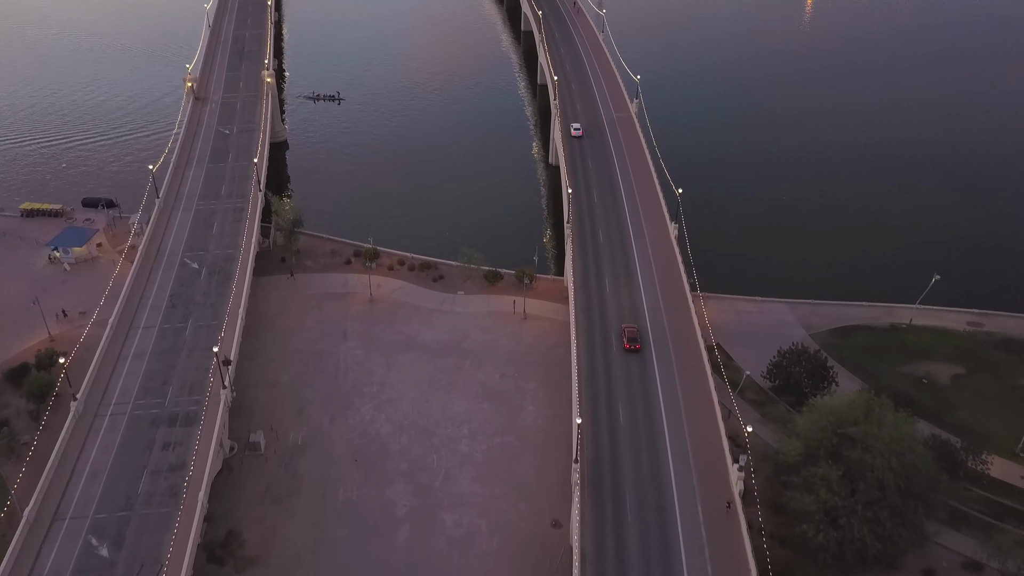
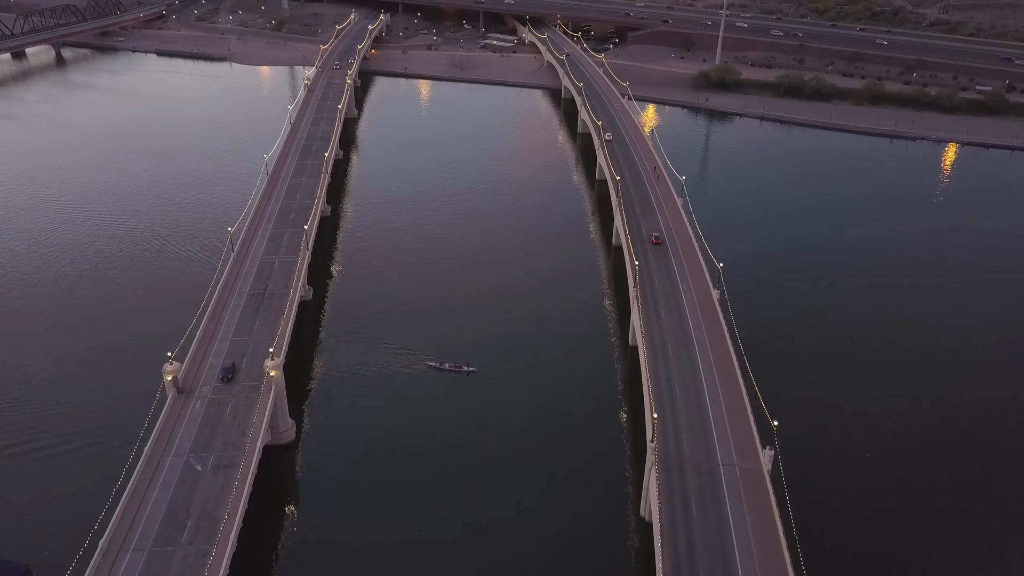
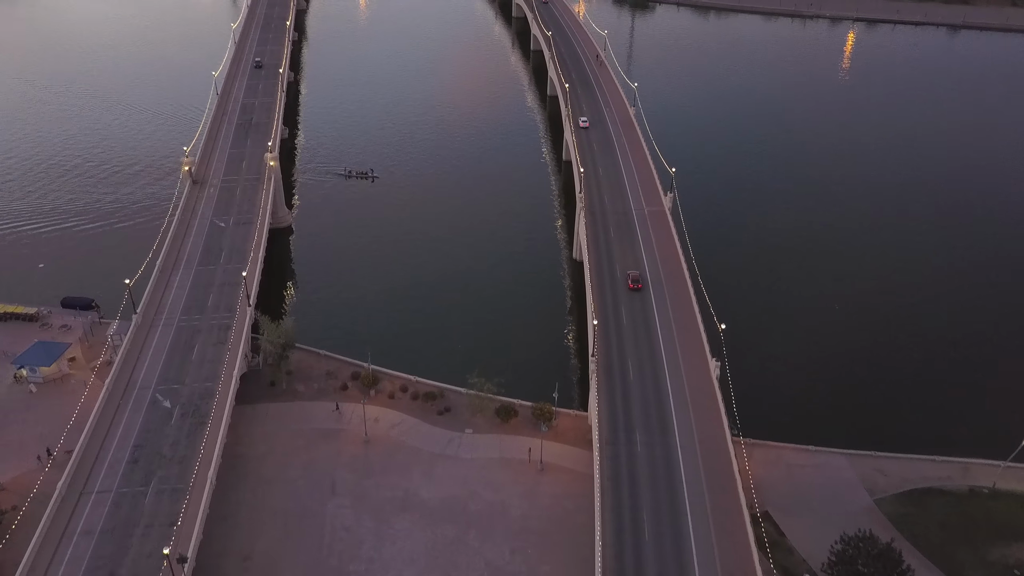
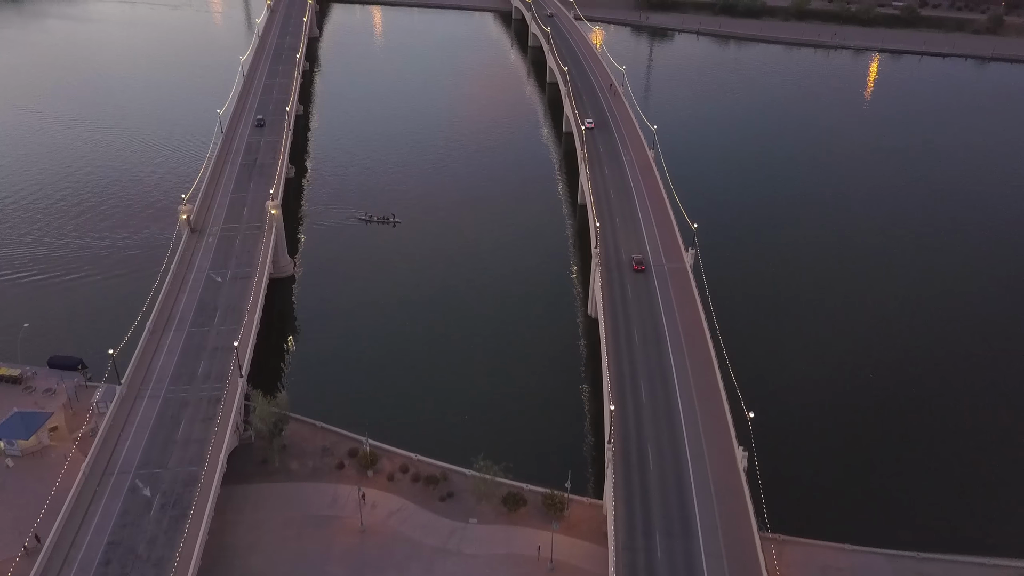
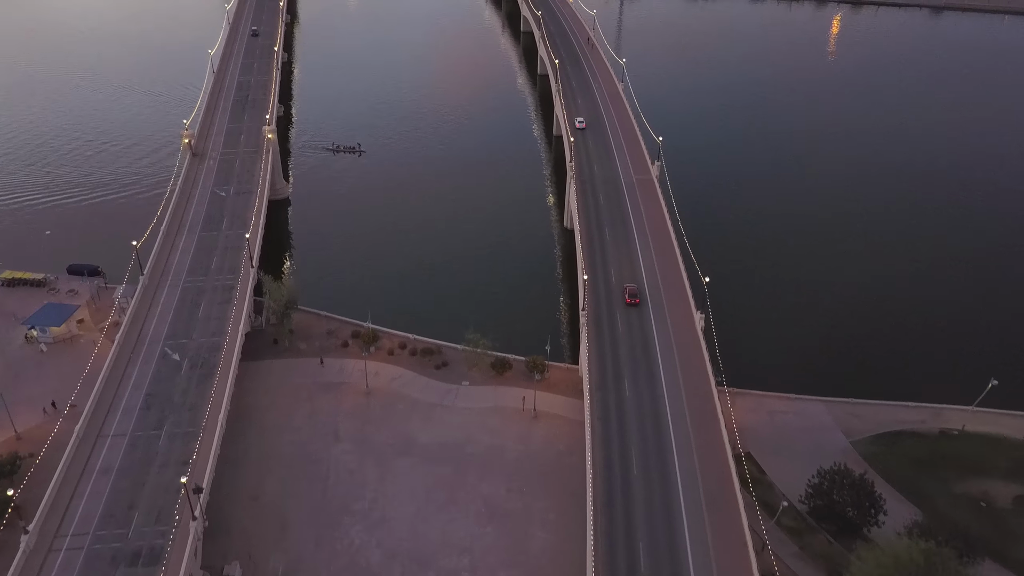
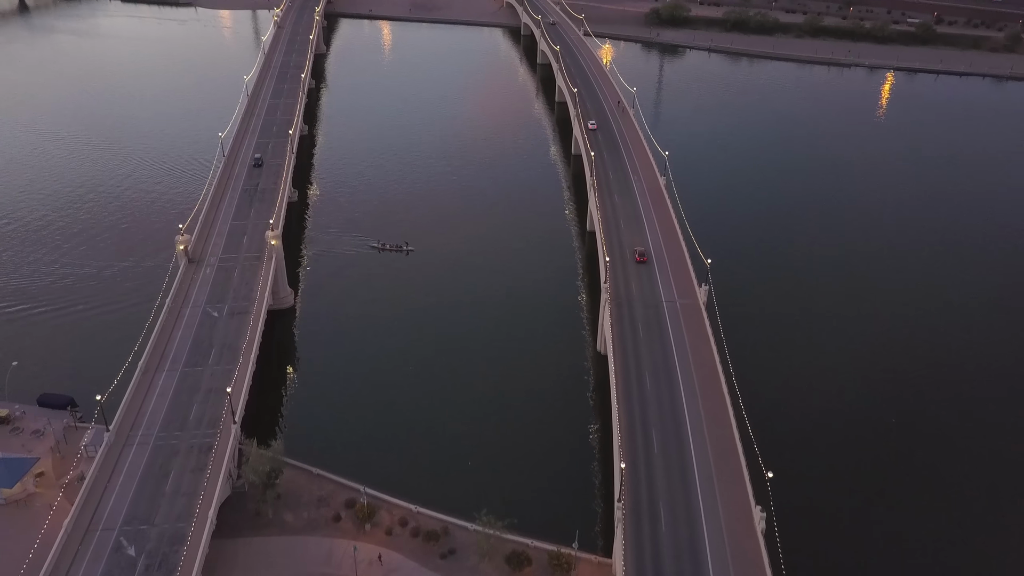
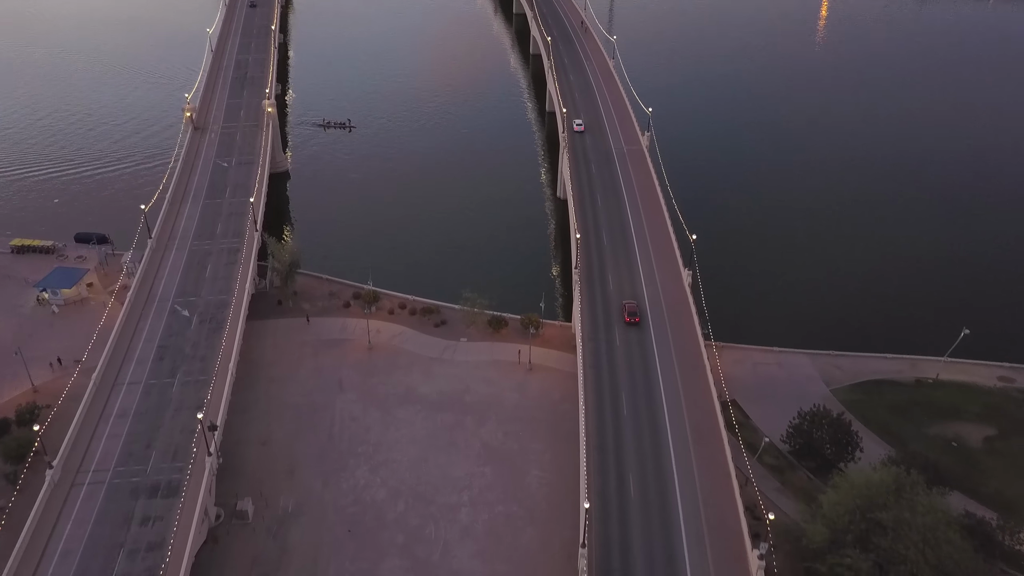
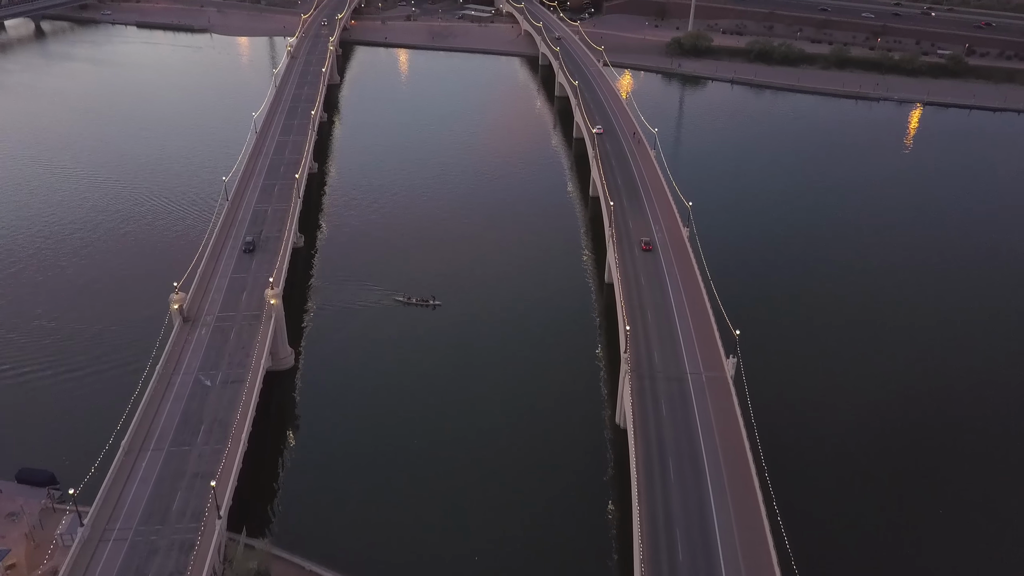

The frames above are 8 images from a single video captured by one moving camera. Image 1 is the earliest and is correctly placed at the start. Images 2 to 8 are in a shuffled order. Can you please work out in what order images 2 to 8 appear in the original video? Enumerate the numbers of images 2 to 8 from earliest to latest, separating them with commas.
7, 5, 3, 4, 6, 8, 2
